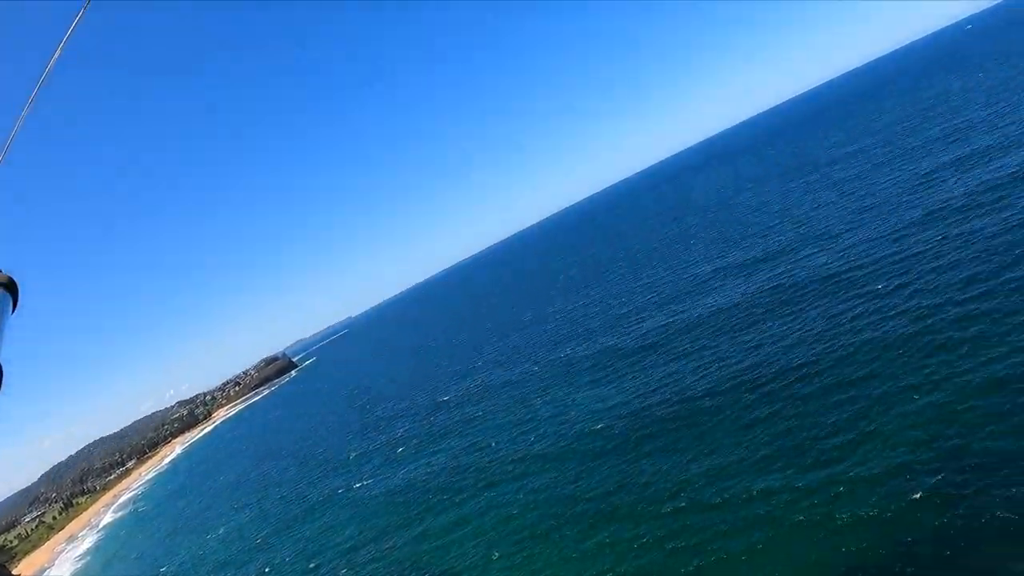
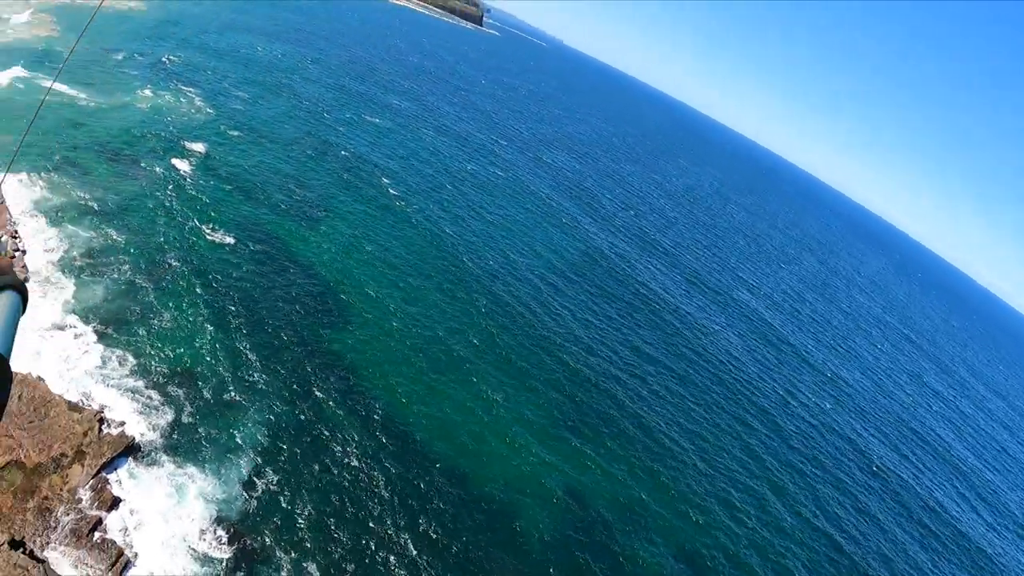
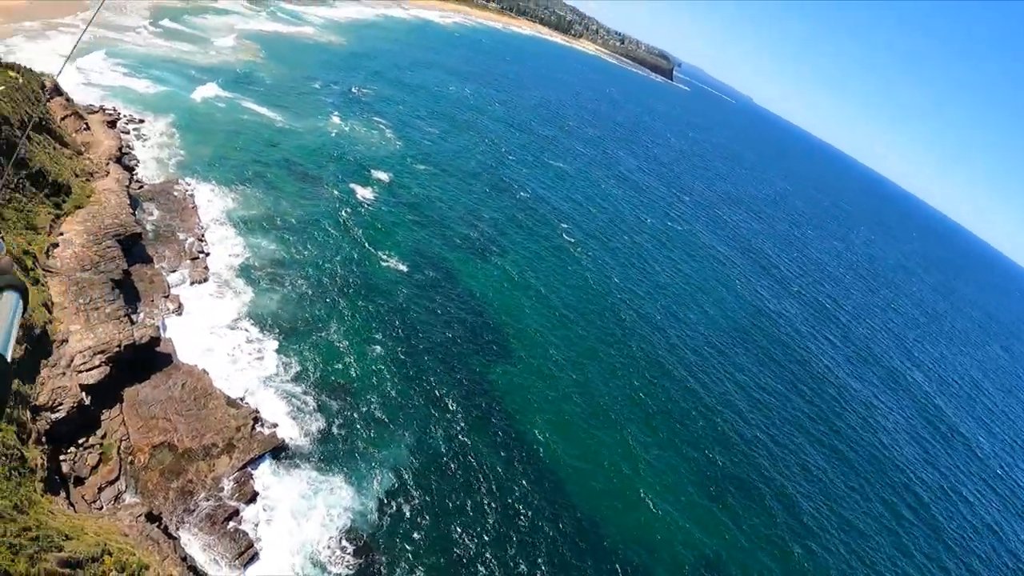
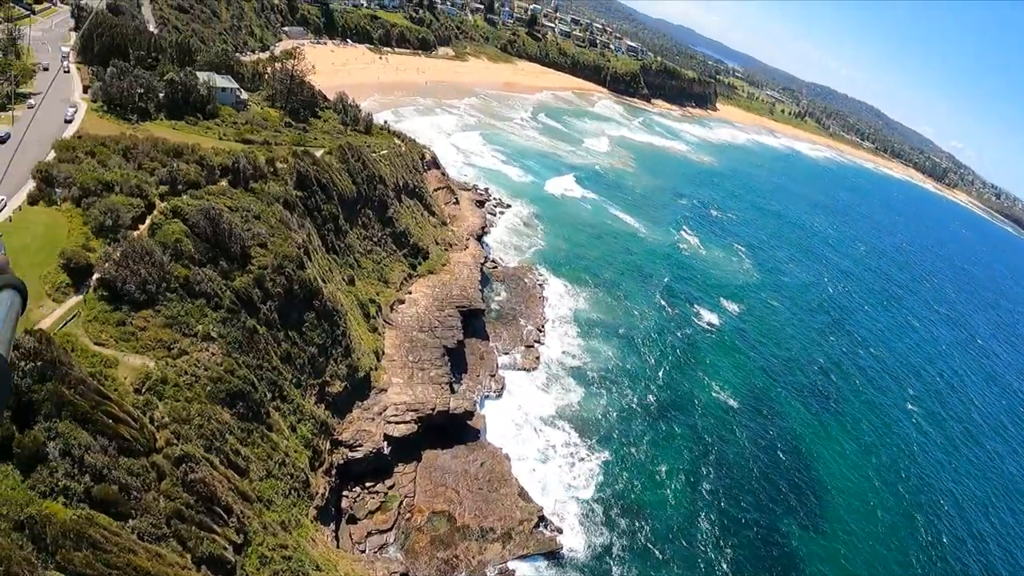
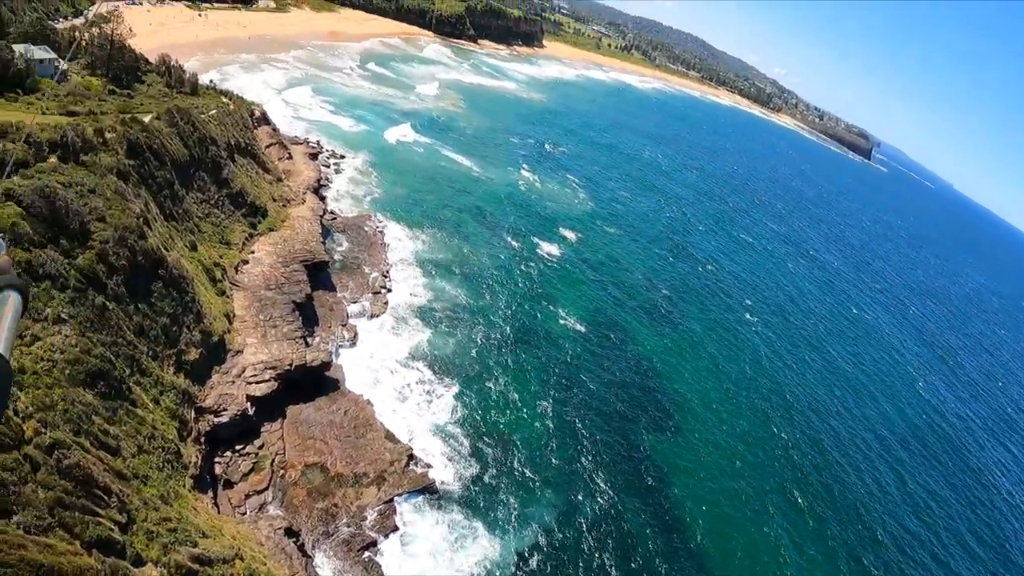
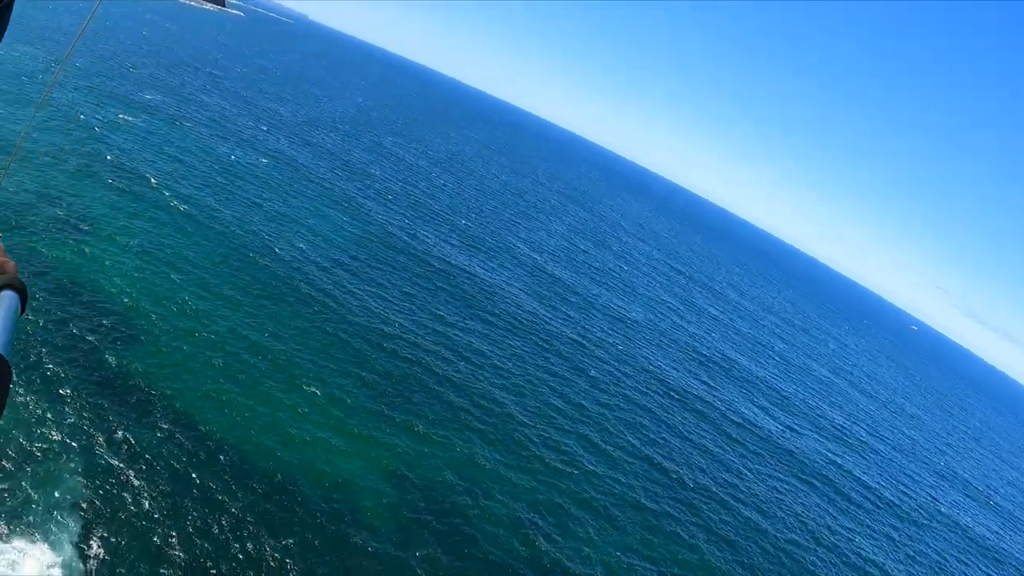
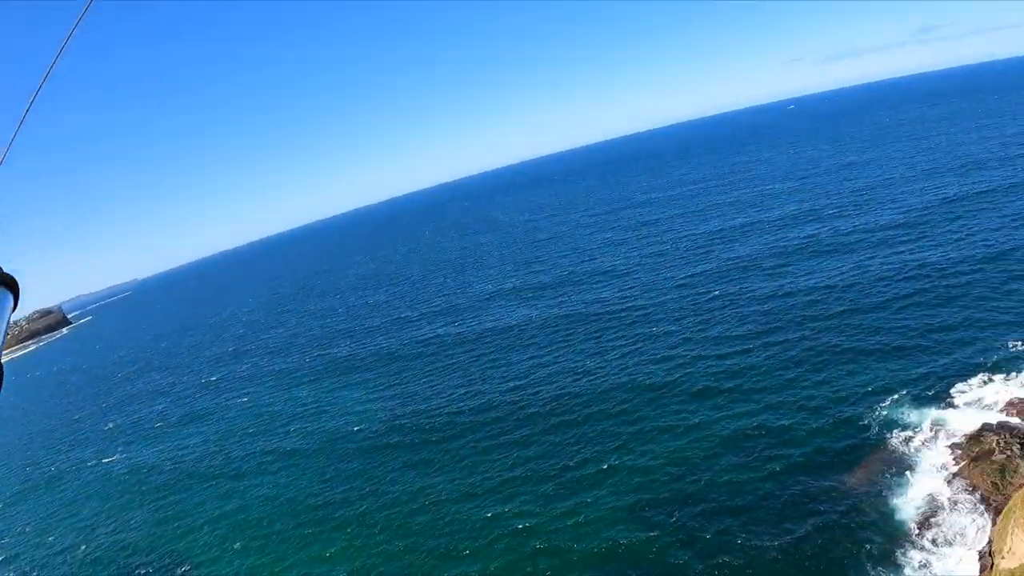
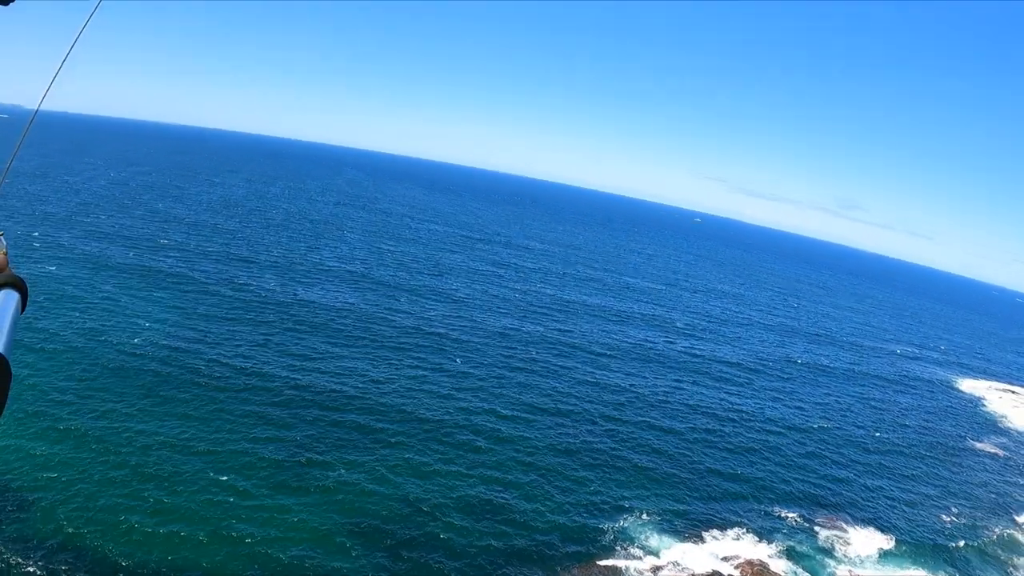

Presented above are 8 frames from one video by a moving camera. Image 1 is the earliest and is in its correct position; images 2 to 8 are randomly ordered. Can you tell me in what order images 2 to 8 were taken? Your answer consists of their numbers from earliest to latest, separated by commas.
7, 8, 6, 2, 3, 5, 4
